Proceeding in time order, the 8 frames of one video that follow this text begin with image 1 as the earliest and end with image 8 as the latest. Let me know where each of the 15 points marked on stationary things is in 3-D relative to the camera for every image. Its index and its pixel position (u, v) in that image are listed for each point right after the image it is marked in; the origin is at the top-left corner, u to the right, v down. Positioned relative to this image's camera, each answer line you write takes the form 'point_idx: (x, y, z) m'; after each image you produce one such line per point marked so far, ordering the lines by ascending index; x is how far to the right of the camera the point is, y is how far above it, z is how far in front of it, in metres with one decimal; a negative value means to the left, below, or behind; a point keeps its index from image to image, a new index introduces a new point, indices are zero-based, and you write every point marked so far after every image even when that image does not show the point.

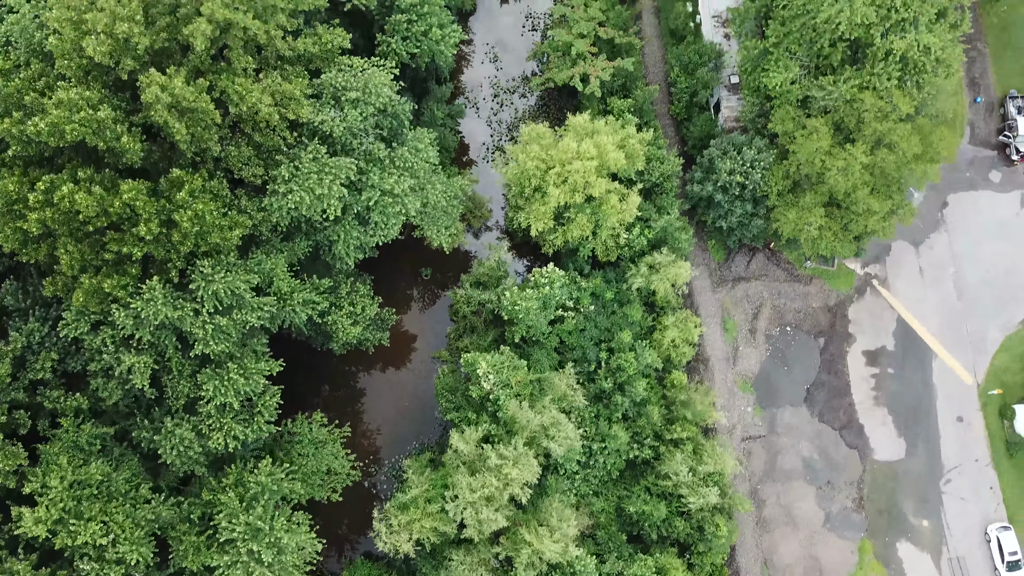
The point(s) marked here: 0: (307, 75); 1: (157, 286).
0: (-4.8, +5.1, +20.0) m
1: (-7.5, 0.0, +17.6) m
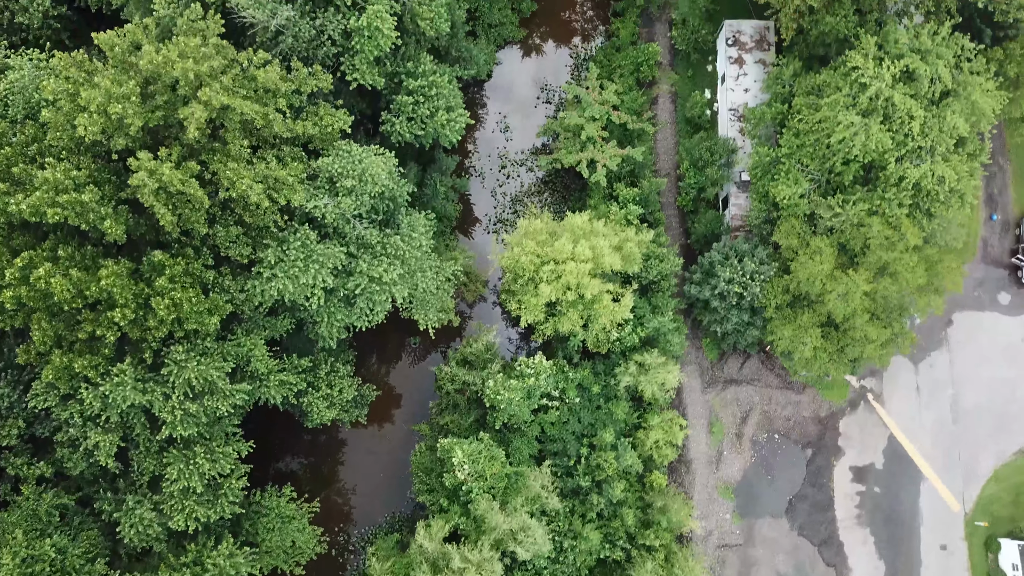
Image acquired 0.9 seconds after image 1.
0: (-4.8, +3.1, +19.7) m
1: (-7.9, -1.7, +17.4) m
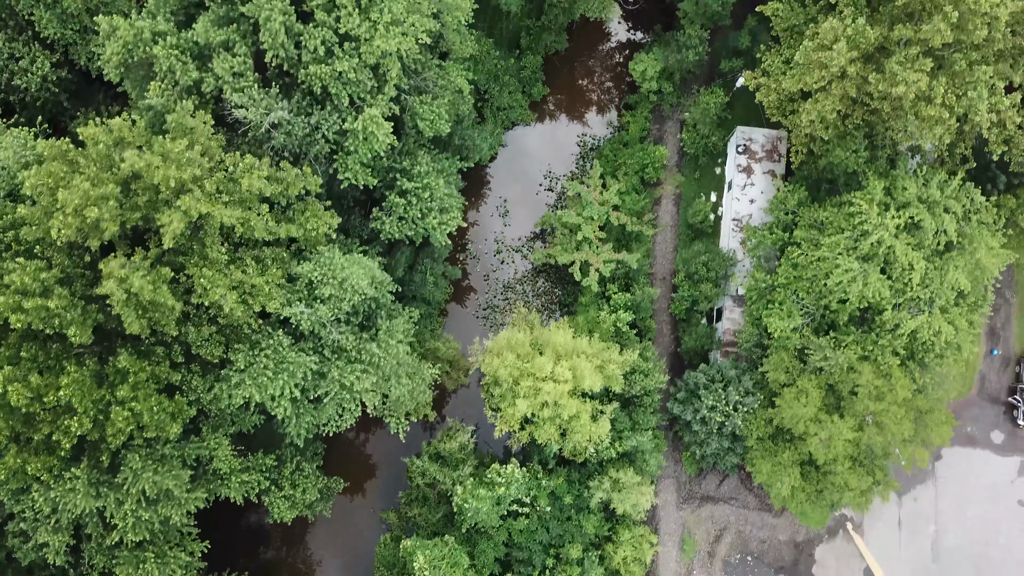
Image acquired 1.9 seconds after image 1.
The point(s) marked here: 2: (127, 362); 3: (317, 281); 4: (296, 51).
0: (-5.2, +0.7, +19.3) m
1: (-8.7, -3.8, +17.1) m
2: (-7.8, -1.5, +17.1) m
3: (-4.4, +0.2, +19.1) m
4: (-5.0, +5.5, +19.6) m
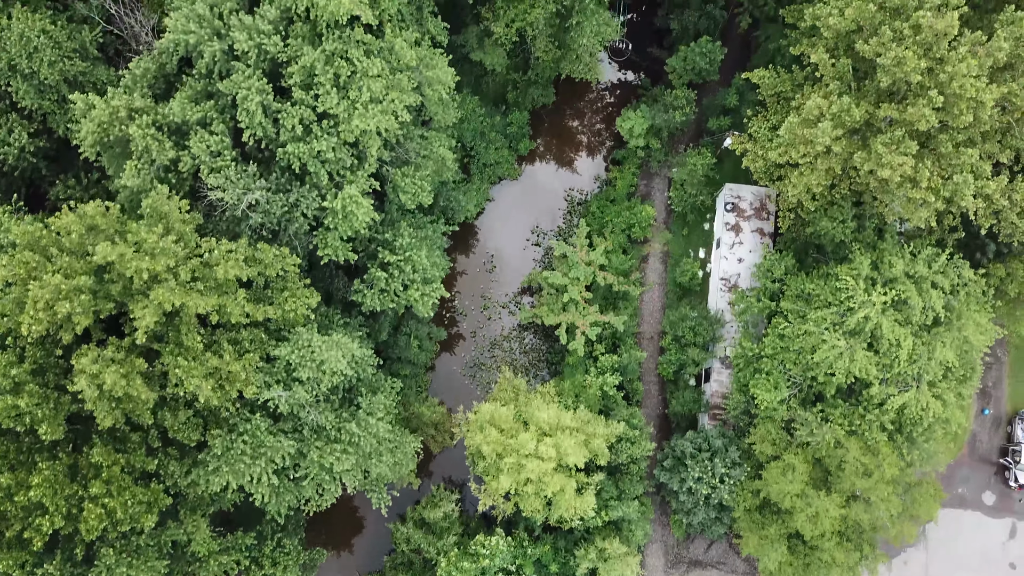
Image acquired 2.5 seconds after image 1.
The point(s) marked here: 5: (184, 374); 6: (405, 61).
0: (-5.6, -1.2, +19.1) m
1: (-9.2, -5.7, +16.8) m
2: (-8.3, -3.4, +16.9) m
3: (-4.9, -1.7, +18.8) m
4: (-5.5, +3.7, +19.3) m
5: (-6.8, -1.8, +17.4) m
6: (-2.5, +5.3, +19.6) m
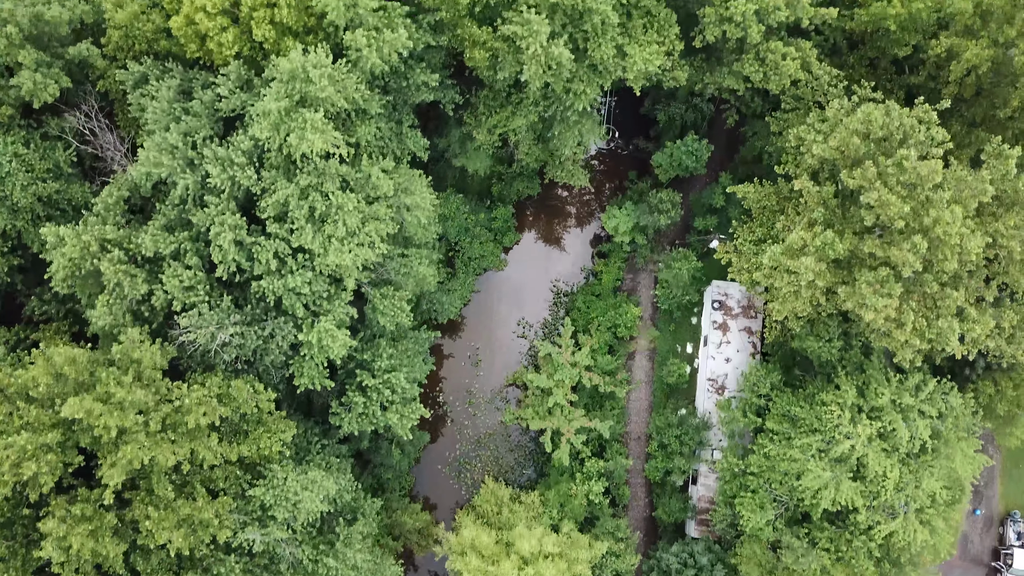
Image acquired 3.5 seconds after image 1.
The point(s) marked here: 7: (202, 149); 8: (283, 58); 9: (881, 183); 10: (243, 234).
0: (-6.1, -4.3, +18.8) m
1: (-9.6, -8.7, +16.5) m
2: (-8.7, -6.5, +16.6) m
3: (-5.3, -4.8, +18.5) m
4: (-6.0, +0.6, +19.0) m
5: (-7.3, -4.9, +17.1) m
6: (-3.0, +2.2, +19.3) m
7: (-7.1, +3.2, +19.3) m
8: (-4.8, +4.8, +17.9) m
9: (+7.8, +2.2, +17.8) m
10: (-6.0, +1.2, +18.7) m
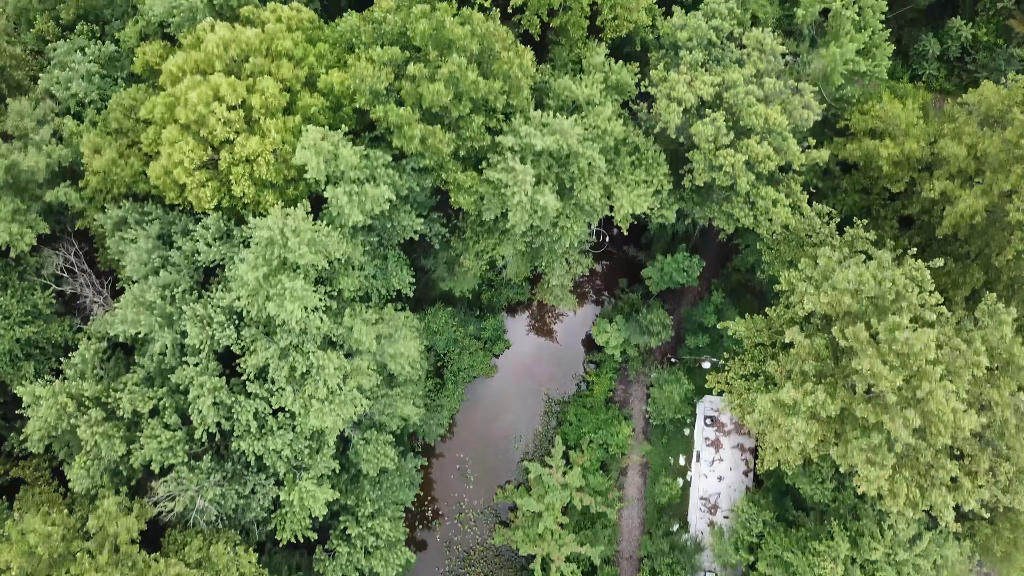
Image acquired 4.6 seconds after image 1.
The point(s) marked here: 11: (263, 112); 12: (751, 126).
0: (-6.4, -7.8, +18.4) m
1: (-9.9, -12.3, +16.1) m
2: (-9.1, -10.0, +16.2) m
3: (-5.6, -8.3, +18.1) m
4: (-6.3, -2.9, +18.6) m
5: (-7.6, -8.4, +16.7) m
6: (-3.3, -1.3, +18.9) m
7: (-7.5, -0.4, +18.9) m
8: (-5.2, +1.3, +17.5) m
9: (+7.5, -1.2, +17.4) m
10: (-6.3, -2.4, +18.3) m
11: (-5.5, +3.9, +18.7) m
12: (+5.4, +3.7, +19.1) m
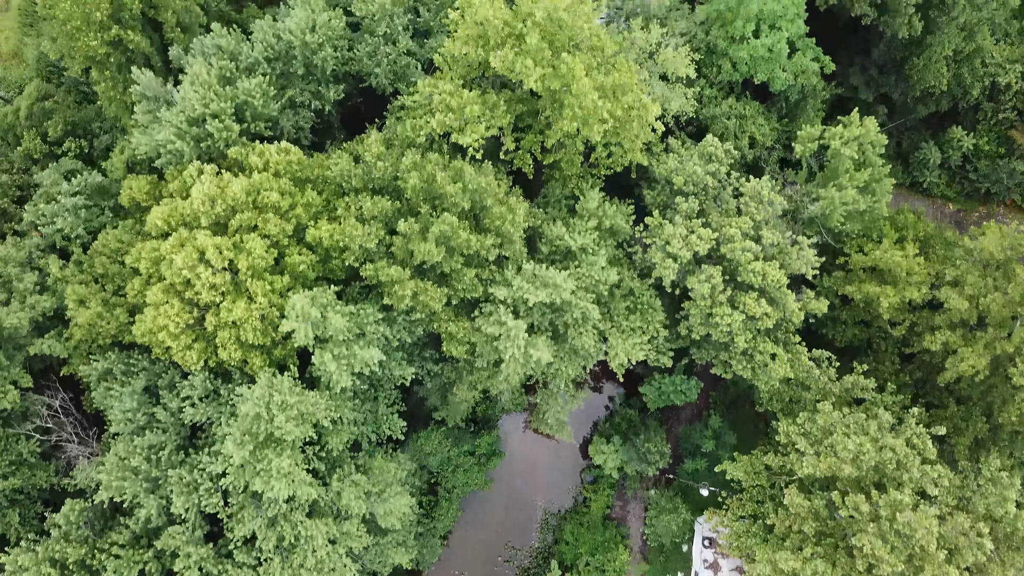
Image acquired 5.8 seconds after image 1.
0: (-6.5, -11.4, +18.0) m
1: (-10.1, -15.9, +15.7) m
2: (-9.2, -13.6, +15.8) m
3: (-5.8, -11.9, +17.7) m
4: (-6.5, -6.5, +18.3) m
5: (-7.7, -12.0, +16.3) m
6: (-3.5, -4.9, +18.5) m
7: (-7.6, -3.9, +18.5) m
8: (-5.4, -2.3, +17.1) m
9: (+7.3, -4.8, +17.0) m
10: (-6.5, -5.9, +17.9) m
11: (-5.7, +0.3, +18.3) m
12: (+5.3, +0.1, +18.7) m
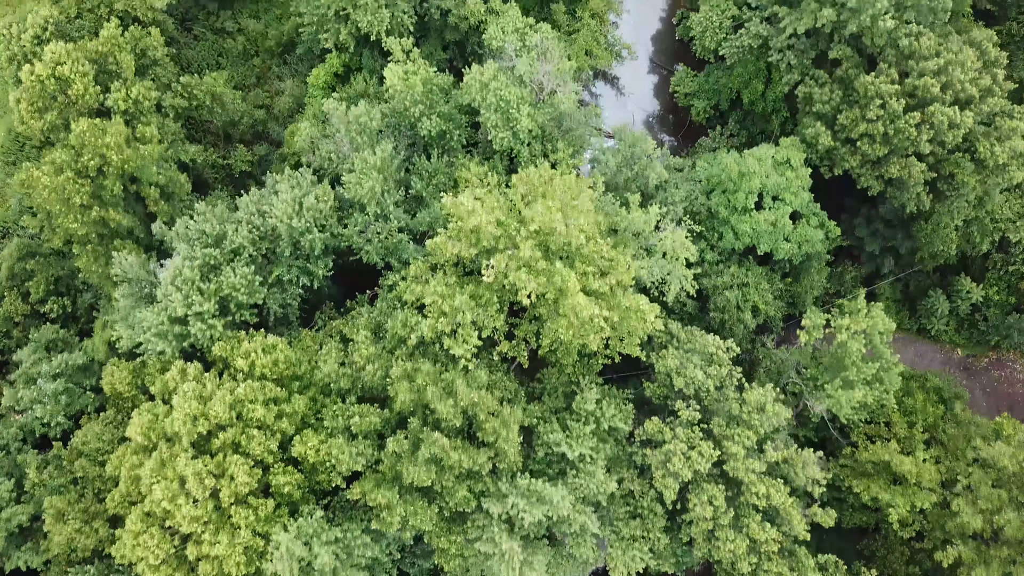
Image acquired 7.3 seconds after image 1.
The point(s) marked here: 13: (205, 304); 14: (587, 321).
0: (-6.6, -16.1, +17.2) m
1: (-10.1, -20.6, +15.0) m
2: (-9.3, -18.3, +15.1) m
3: (-5.9, -16.6, +17.0) m
4: (-6.6, -11.3, +17.5) m
5: (-7.8, -16.7, +15.6) m
6: (-3.6, -9.6, +17.7) m
7: (-7.7, -8.7, +17.8) m
8: (-5.5, -7.0, +16.4) m
9: (+7.2, -9.5, +16.3) m
10: (-6.6, -10.7, +17.2) m
11: (-5.8, -4.4, +17.5) m
12: (+5.1, -4.6, +17.9) m
13: (-7.1, -0.4, +19.5) m
14: (+1.6, -0.7, +18.3) m
